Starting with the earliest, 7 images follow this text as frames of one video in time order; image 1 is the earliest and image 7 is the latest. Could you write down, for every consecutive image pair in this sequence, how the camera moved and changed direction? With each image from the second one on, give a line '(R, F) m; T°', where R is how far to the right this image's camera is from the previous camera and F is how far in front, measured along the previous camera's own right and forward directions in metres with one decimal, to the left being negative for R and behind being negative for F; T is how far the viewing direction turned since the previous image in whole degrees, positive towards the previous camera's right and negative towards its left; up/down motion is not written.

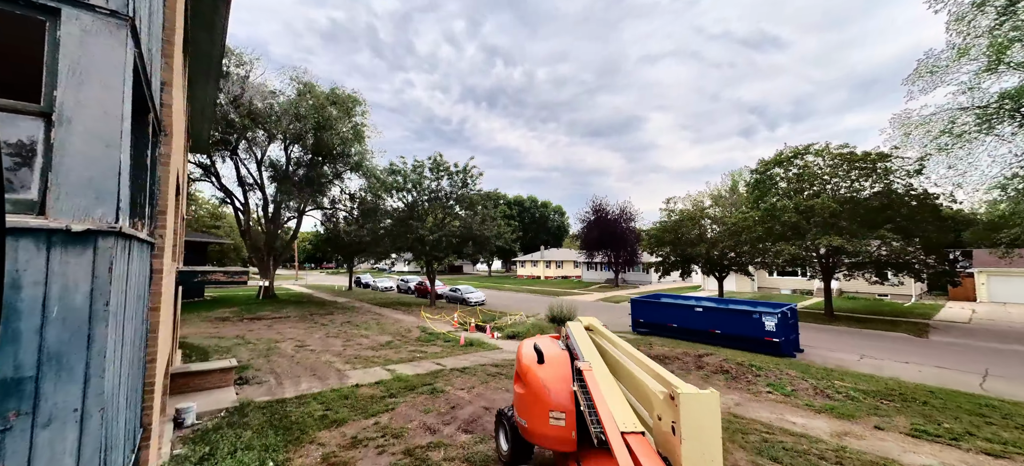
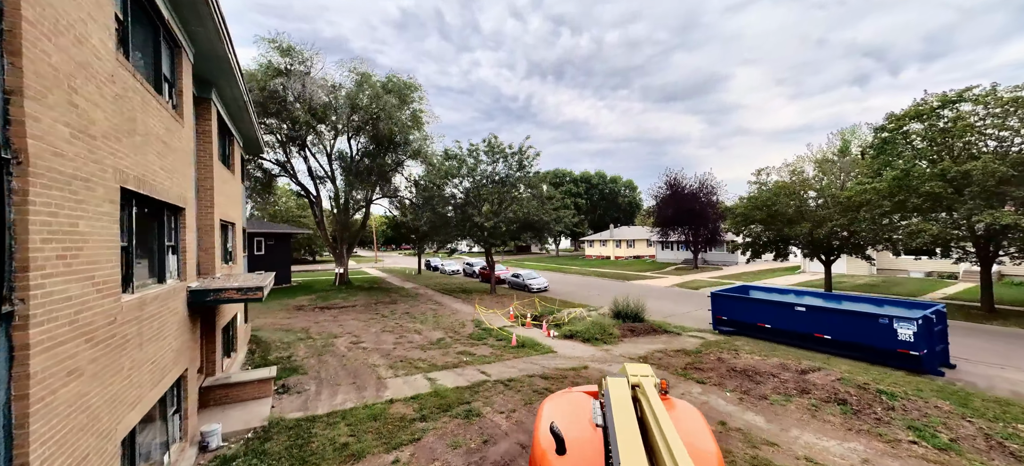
(+0.6, +1.5) m; -11°
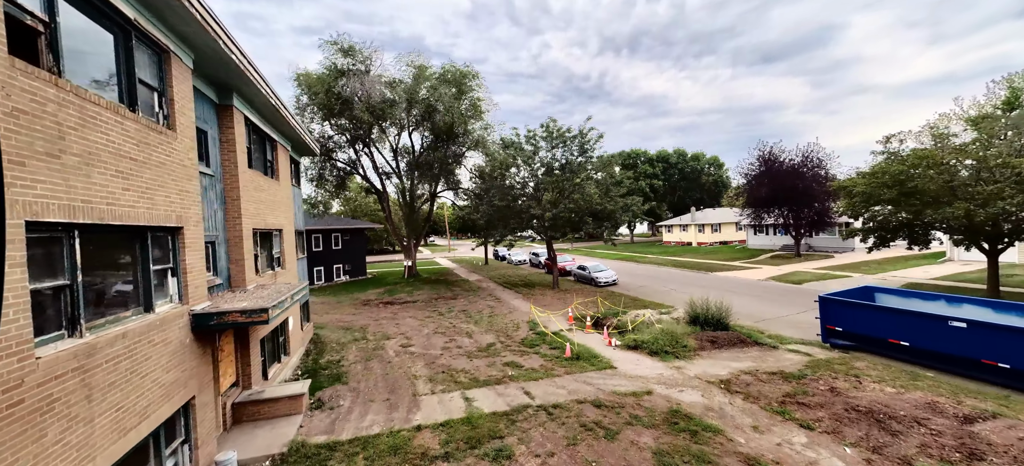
(+0.7, +1.5) m; -11°
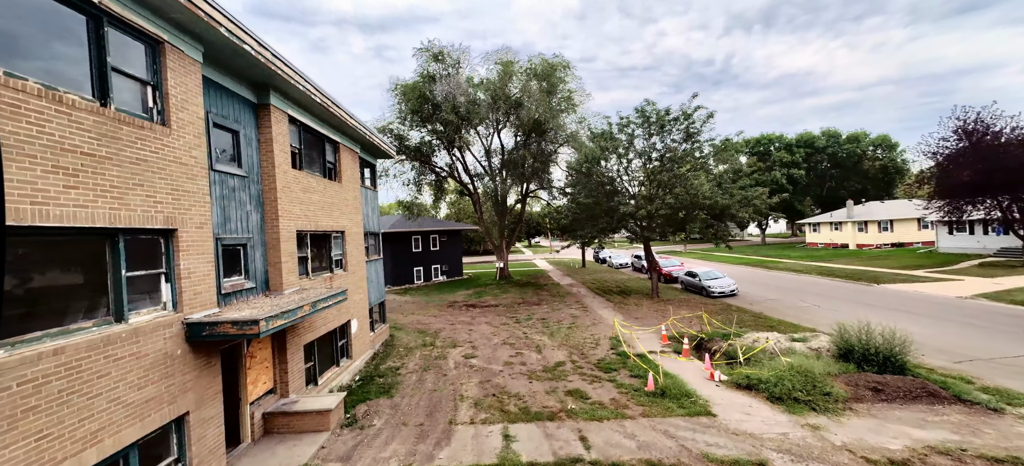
(+1.1, +1.9) m; -16°
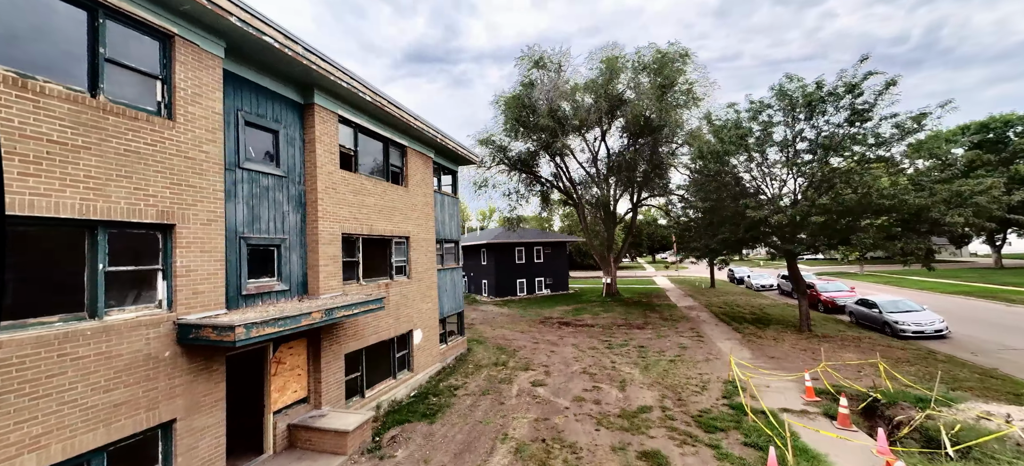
(+1.3, +1.9) m; -18°
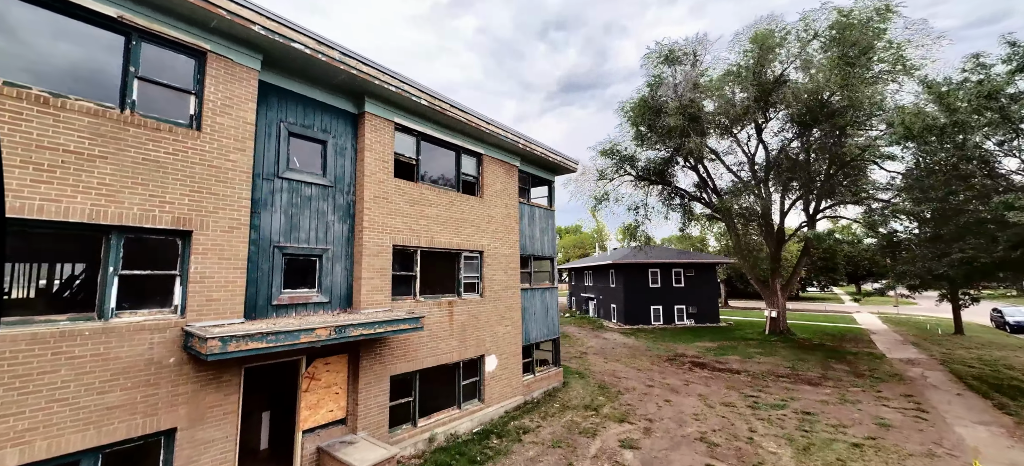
(+1.5, +2.0) m; -22°
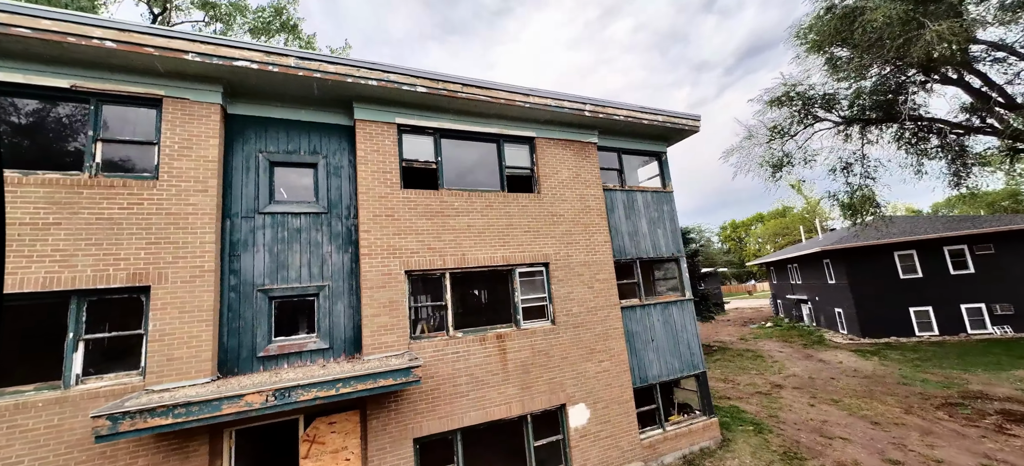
(+2.0, +3.0) m; -27°
